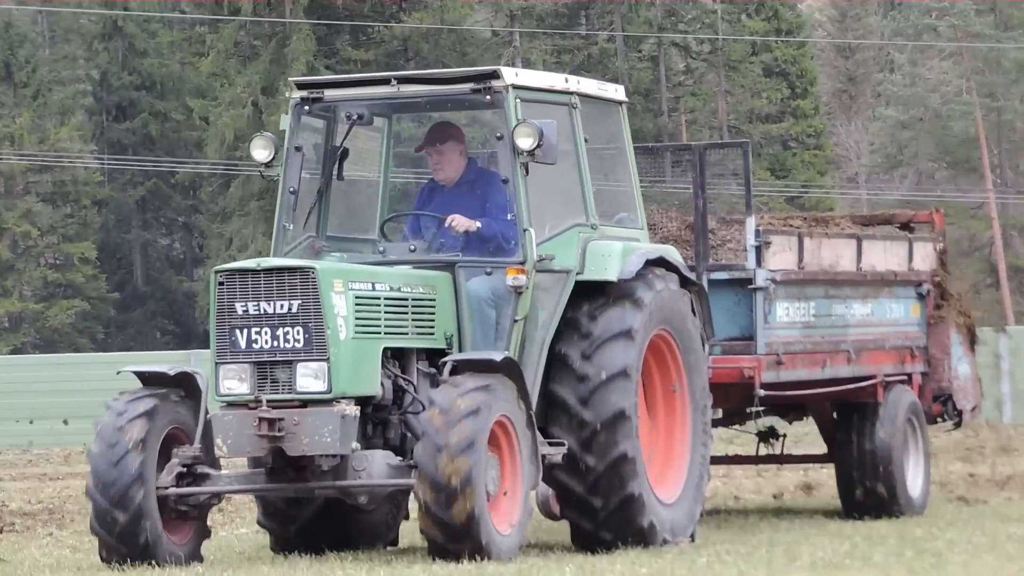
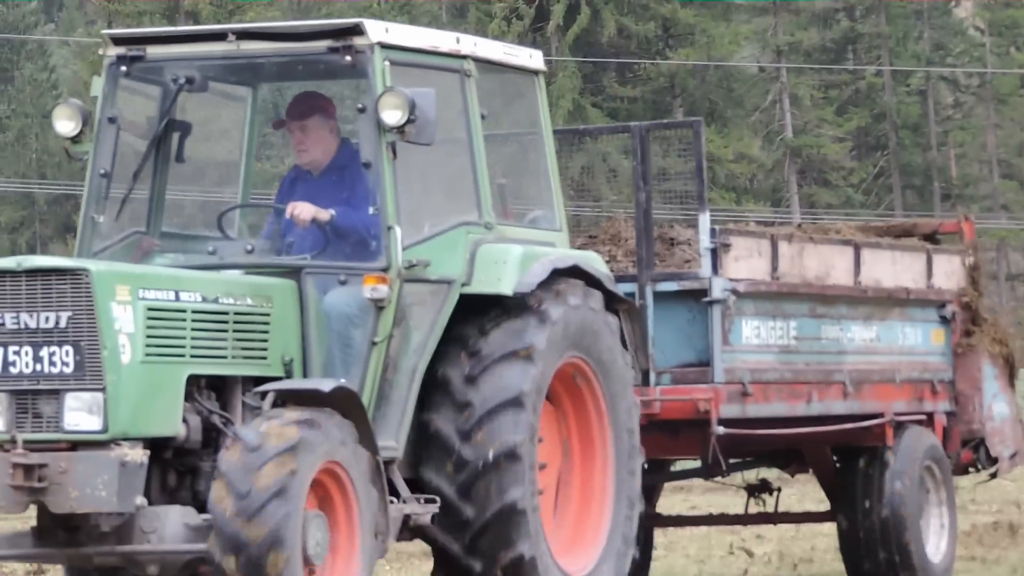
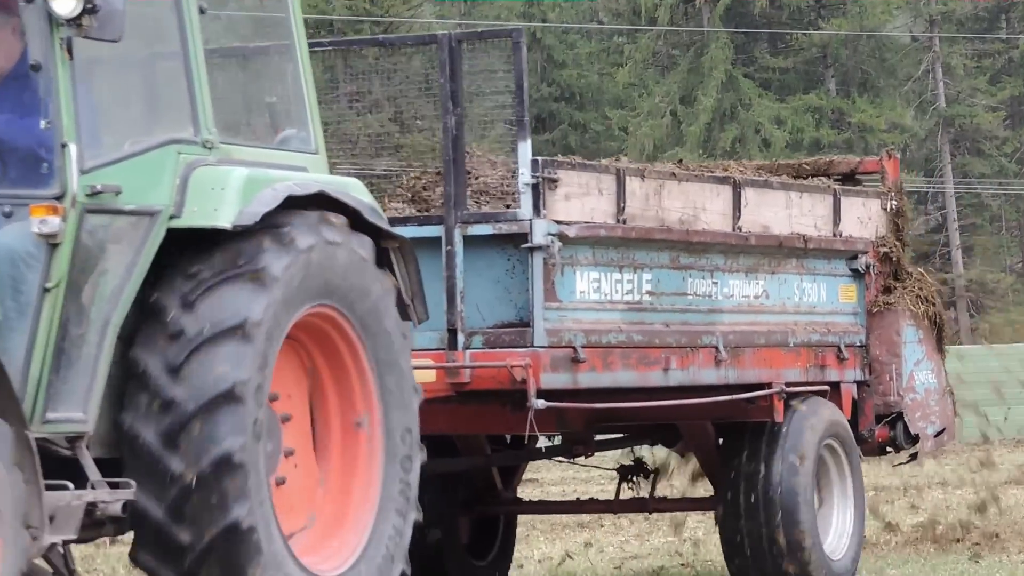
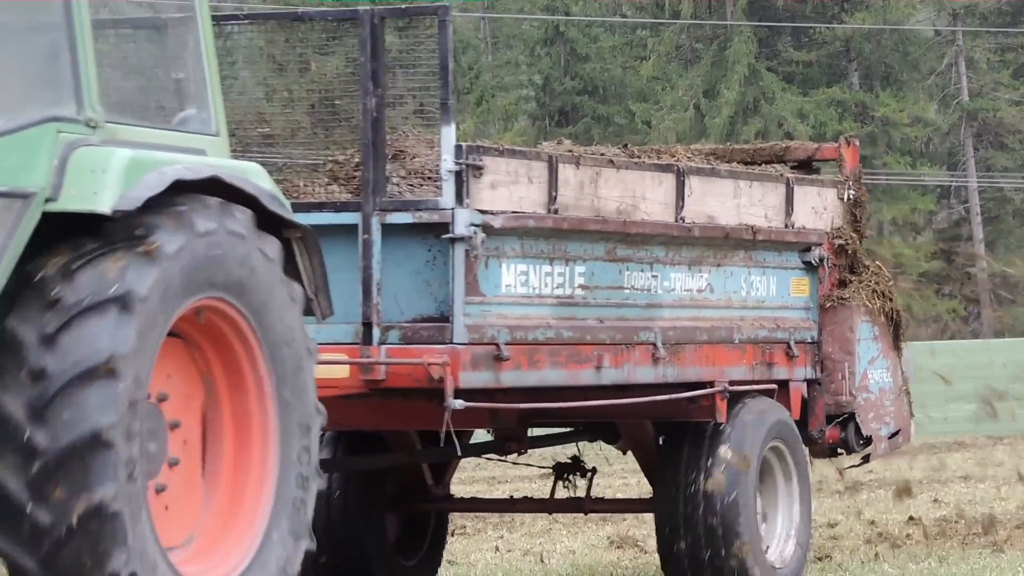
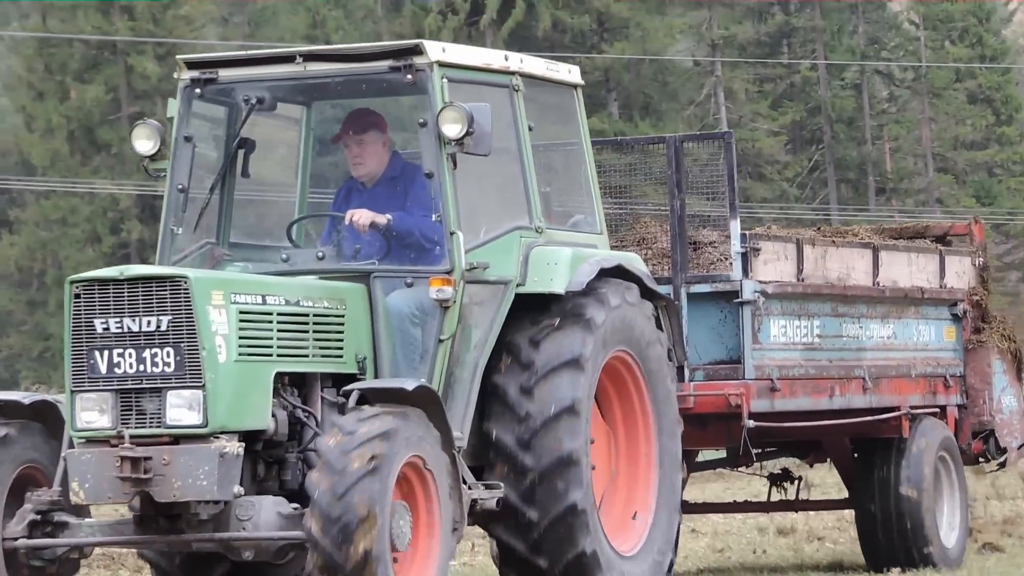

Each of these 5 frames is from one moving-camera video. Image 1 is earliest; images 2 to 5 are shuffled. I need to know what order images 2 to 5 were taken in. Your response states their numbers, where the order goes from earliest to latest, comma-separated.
5, 2, 3, 4
